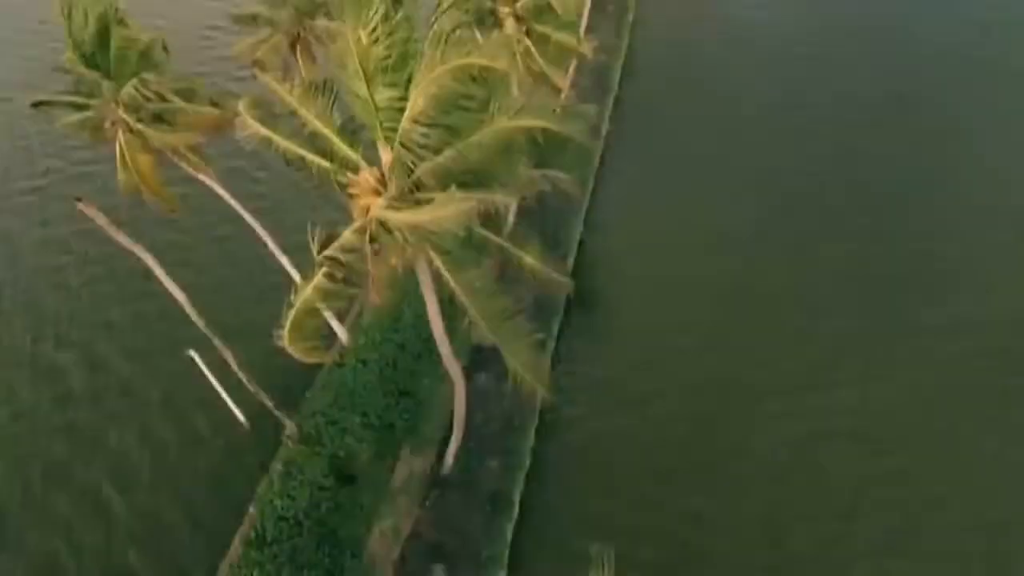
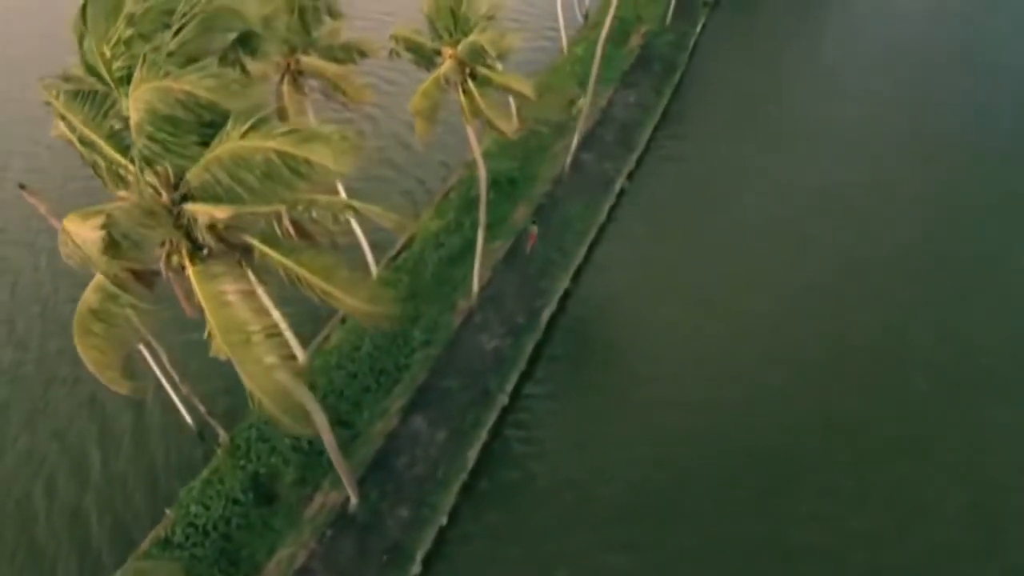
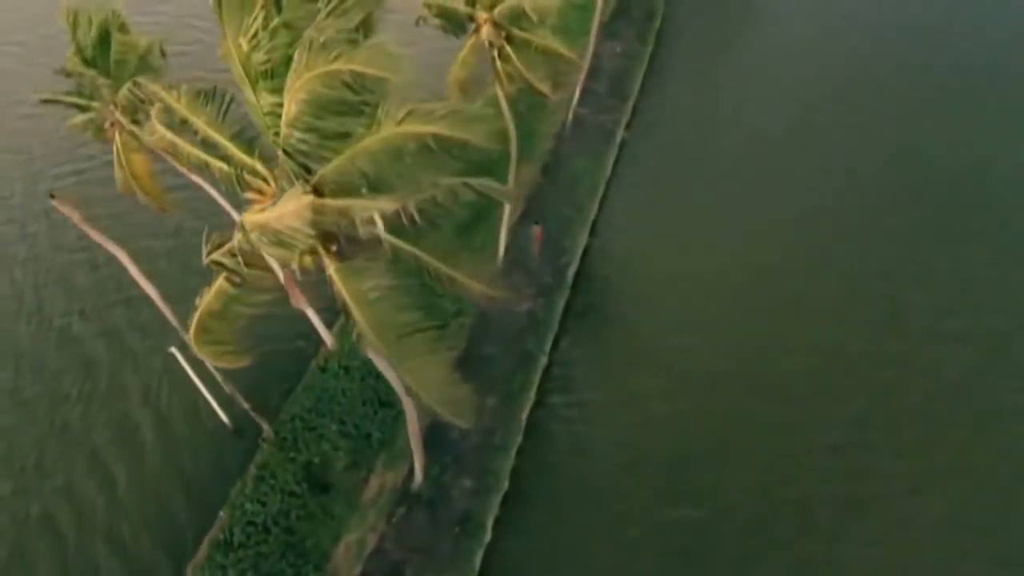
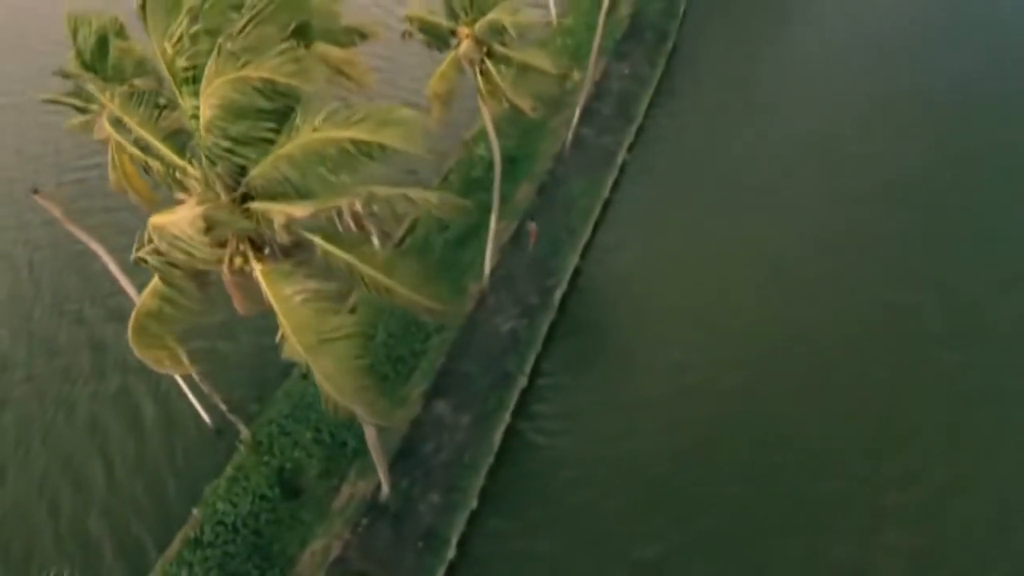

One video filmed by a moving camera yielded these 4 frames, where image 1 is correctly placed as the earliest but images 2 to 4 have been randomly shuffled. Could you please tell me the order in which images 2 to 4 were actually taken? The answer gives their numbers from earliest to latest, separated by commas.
3, 4, 2
